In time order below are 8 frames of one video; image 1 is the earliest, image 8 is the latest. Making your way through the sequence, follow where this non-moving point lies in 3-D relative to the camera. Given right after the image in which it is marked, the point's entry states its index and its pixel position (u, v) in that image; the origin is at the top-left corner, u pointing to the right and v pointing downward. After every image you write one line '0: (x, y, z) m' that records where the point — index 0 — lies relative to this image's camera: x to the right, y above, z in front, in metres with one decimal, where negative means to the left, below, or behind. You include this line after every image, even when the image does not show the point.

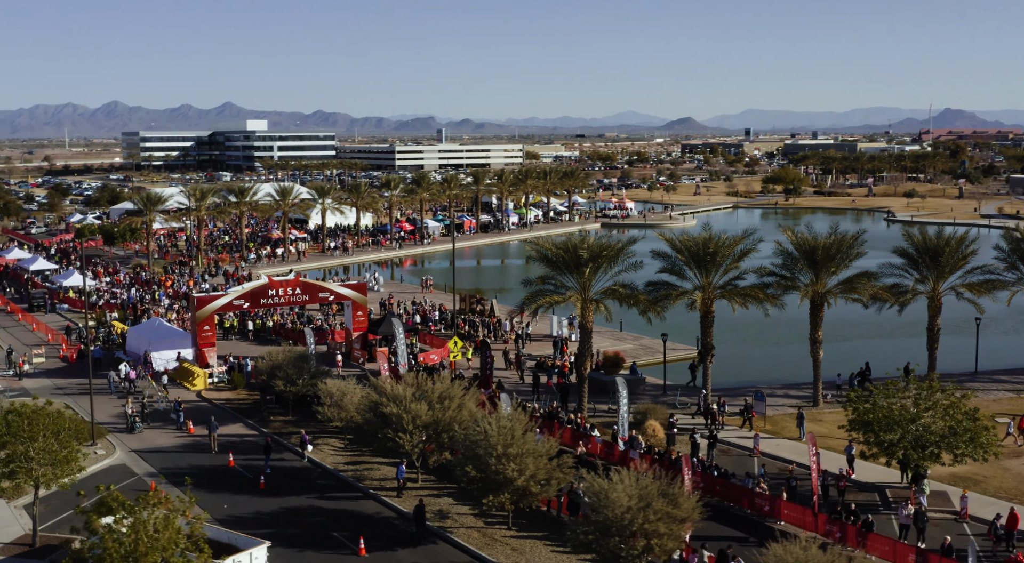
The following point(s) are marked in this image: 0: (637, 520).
0: (+2.4, -4.5, +19.7) m
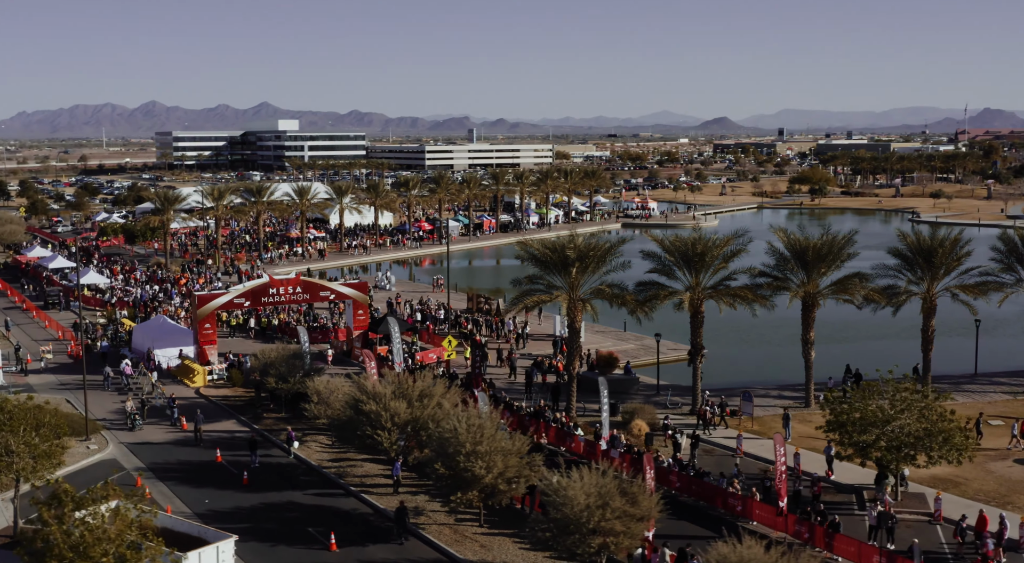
0: (+1.5, -4.5, +19.8) m
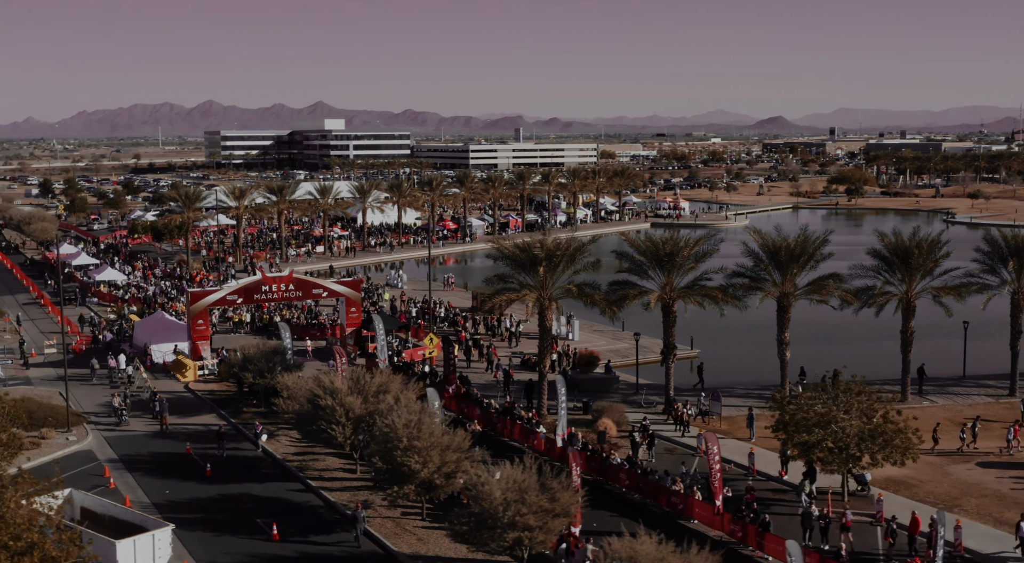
0: (-0.1, -4.5, +20.1) m
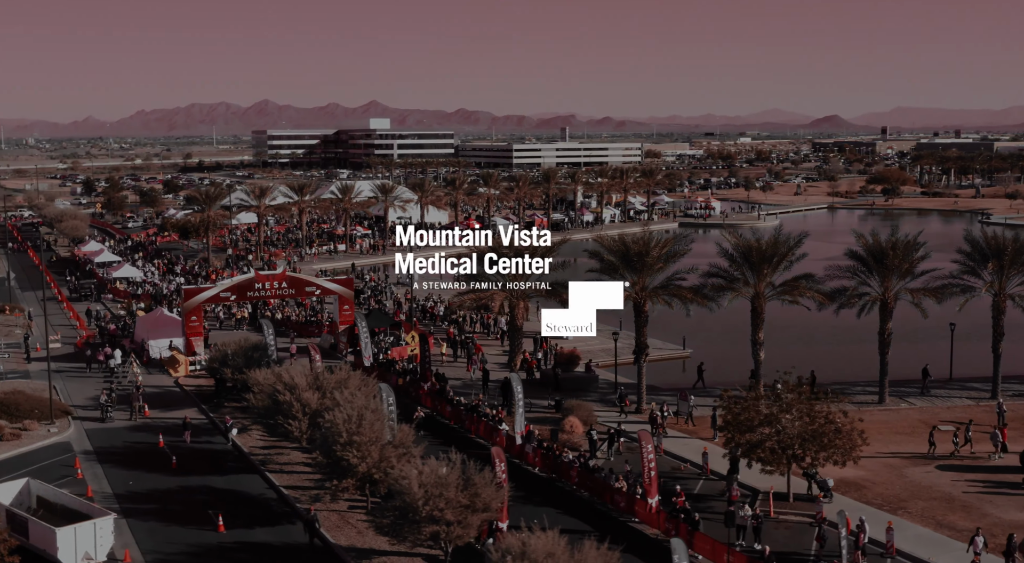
0: (-1.7, -4.5, +20.5) m
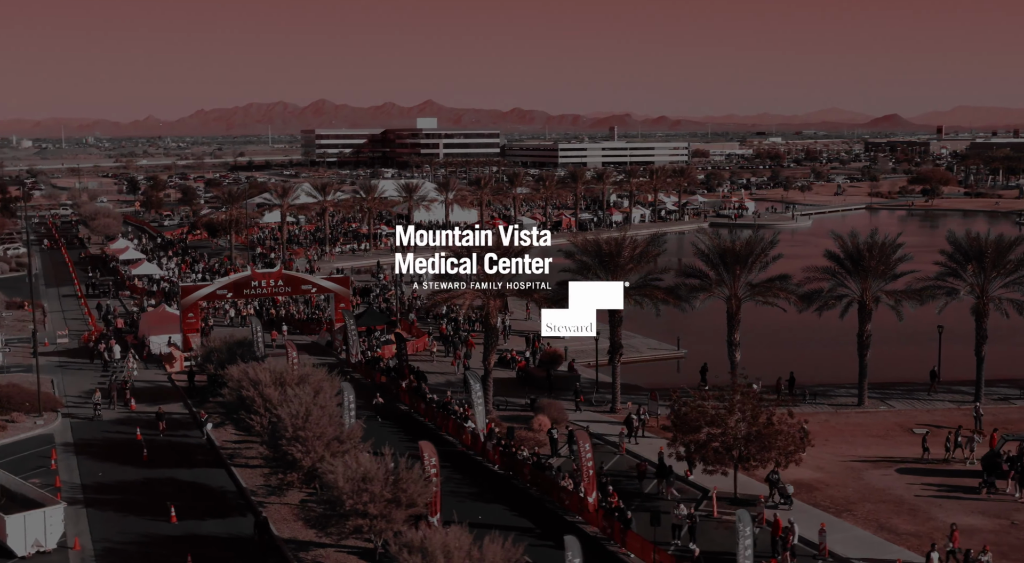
0: (-3.2, -4.4, +20.9) m
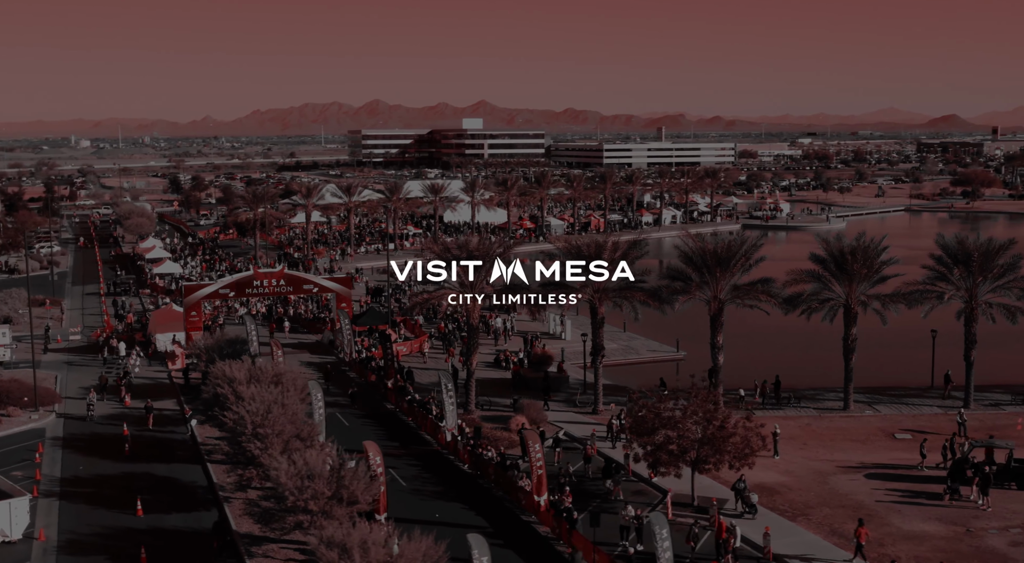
0: (-4.5, -4.5, +21.4) m
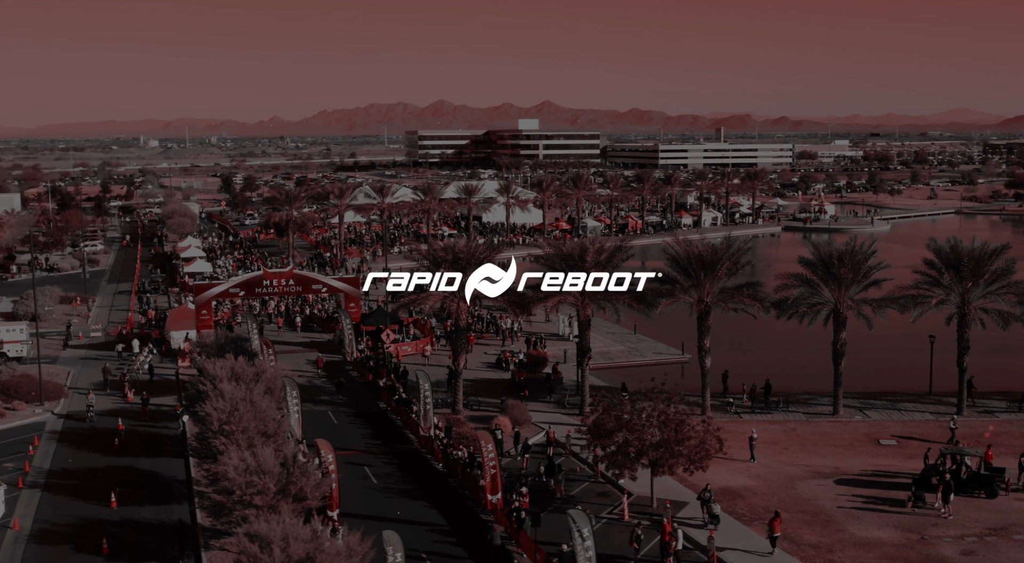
0: (-5.7, -4.5, +22.0) m
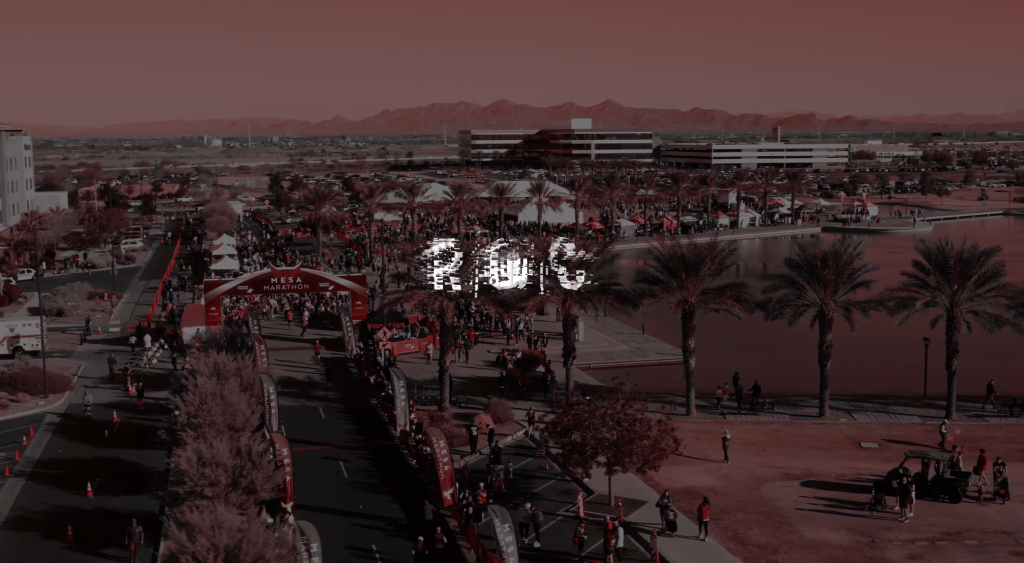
0: (-7.0, -4.4, +22.7) m
